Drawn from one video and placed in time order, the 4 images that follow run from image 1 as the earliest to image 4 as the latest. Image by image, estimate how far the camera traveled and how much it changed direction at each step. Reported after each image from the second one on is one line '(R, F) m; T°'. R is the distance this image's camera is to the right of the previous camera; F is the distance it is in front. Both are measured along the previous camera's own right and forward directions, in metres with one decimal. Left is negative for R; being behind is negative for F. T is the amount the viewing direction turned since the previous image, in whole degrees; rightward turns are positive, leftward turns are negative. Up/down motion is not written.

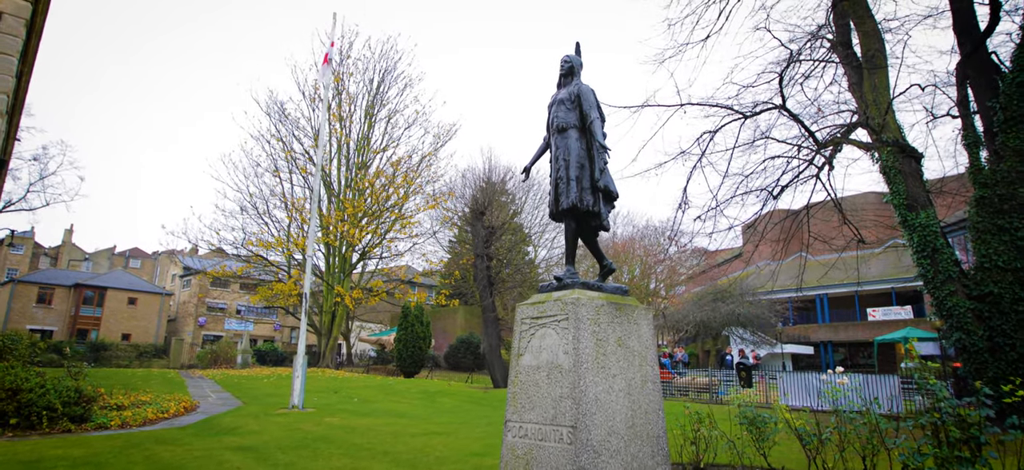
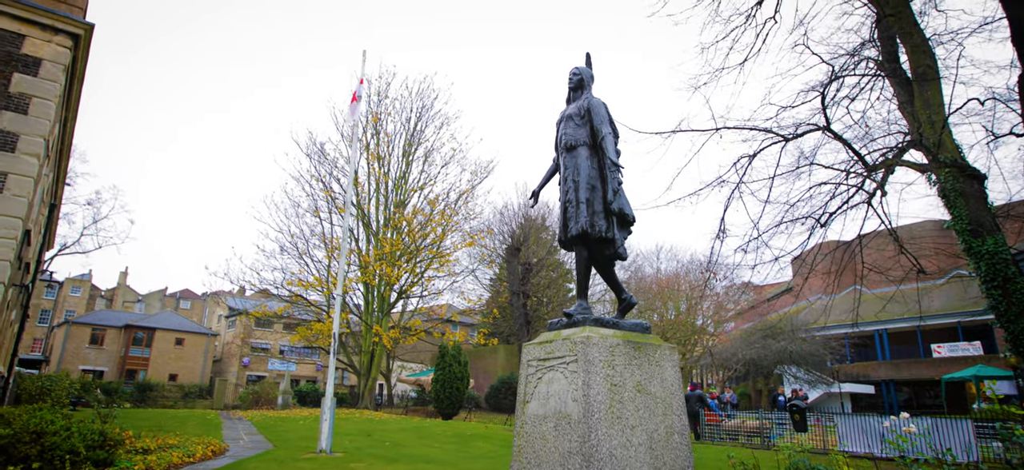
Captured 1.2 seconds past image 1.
(+0.2, +0.4) m; -4°
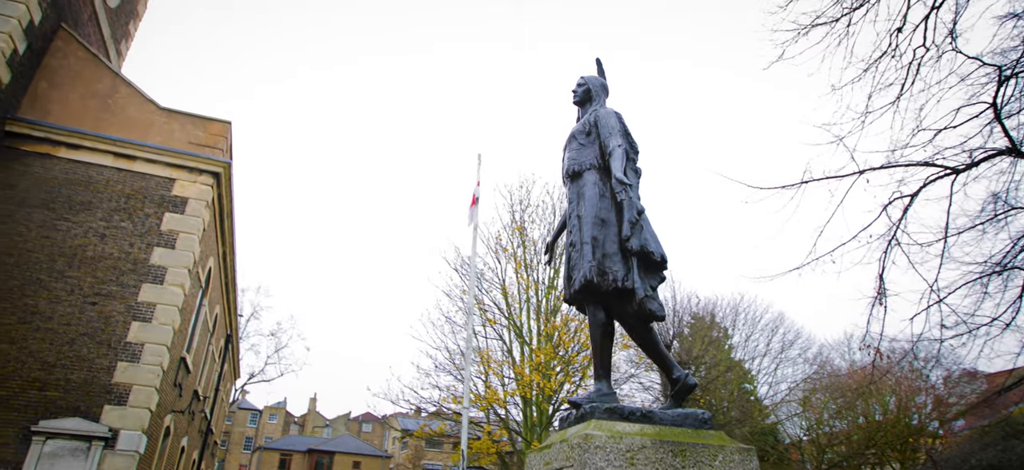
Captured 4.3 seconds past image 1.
(+0.7, +1.0) m; -14°
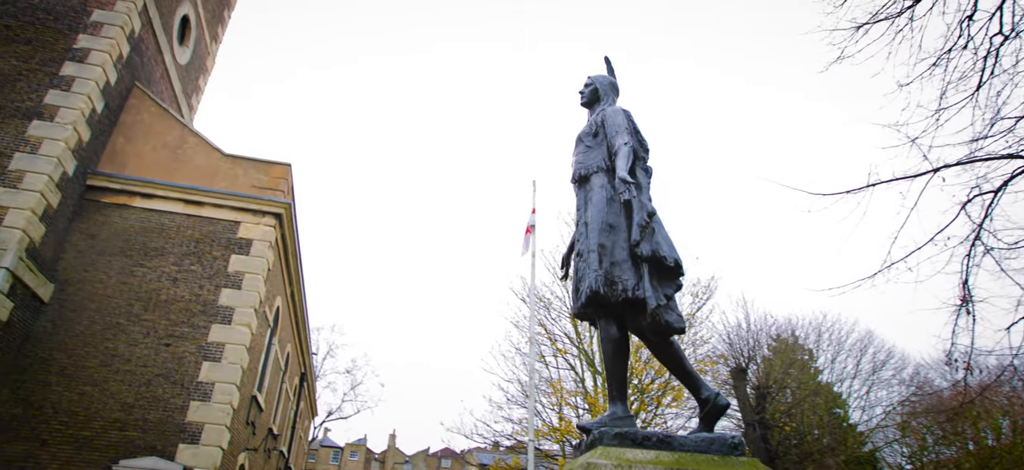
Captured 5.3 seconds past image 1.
(+0.3, +0.2) m; -6°
